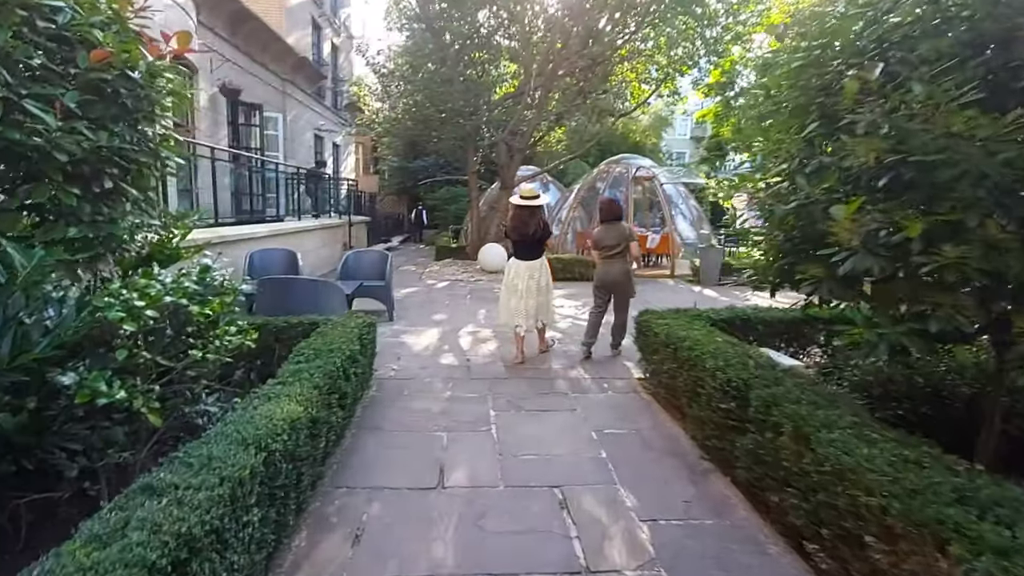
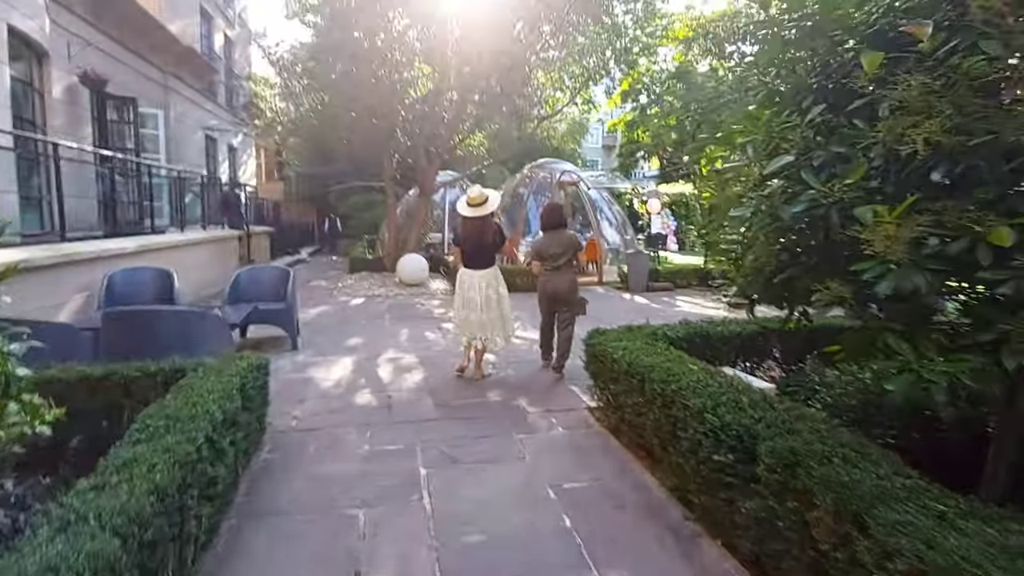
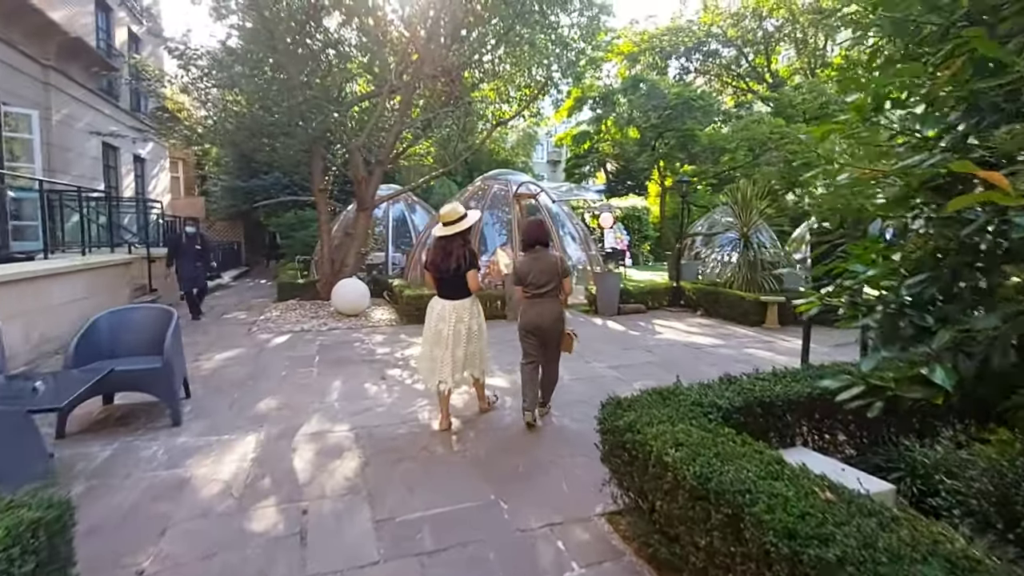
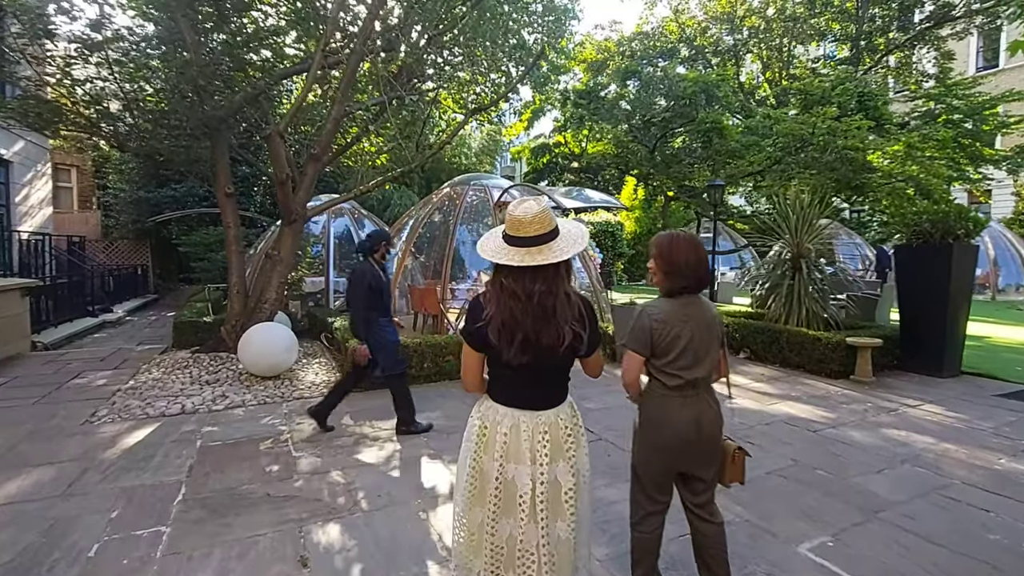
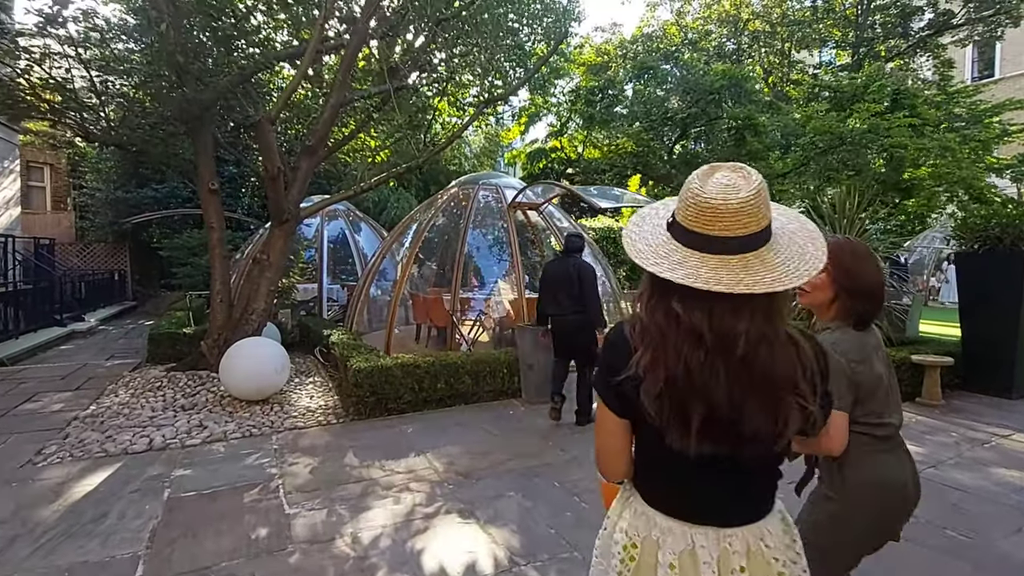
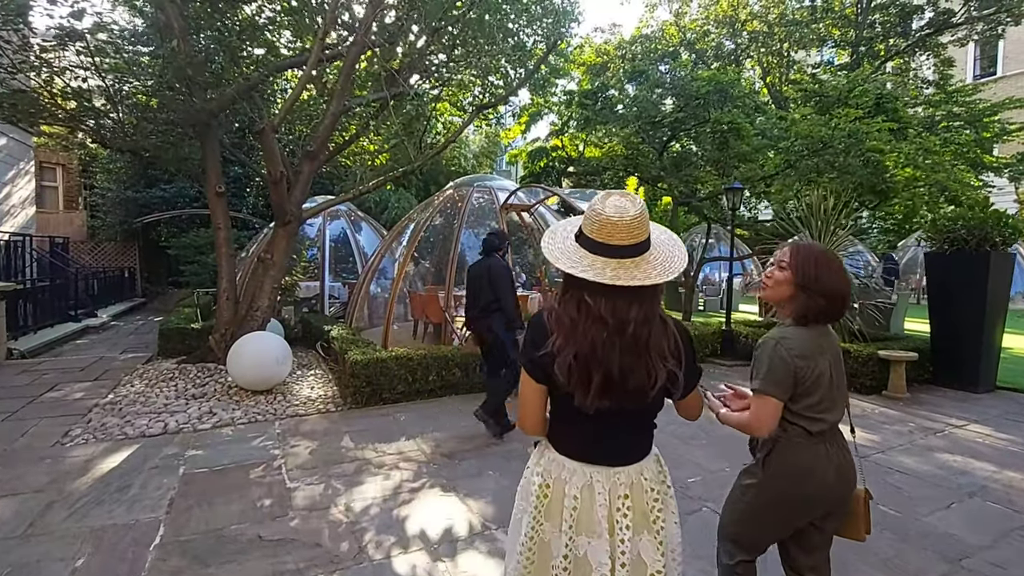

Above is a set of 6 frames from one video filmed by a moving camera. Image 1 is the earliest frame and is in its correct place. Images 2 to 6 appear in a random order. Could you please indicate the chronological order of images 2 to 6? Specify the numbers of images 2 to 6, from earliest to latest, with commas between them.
2, 3, 4, 6, 5
